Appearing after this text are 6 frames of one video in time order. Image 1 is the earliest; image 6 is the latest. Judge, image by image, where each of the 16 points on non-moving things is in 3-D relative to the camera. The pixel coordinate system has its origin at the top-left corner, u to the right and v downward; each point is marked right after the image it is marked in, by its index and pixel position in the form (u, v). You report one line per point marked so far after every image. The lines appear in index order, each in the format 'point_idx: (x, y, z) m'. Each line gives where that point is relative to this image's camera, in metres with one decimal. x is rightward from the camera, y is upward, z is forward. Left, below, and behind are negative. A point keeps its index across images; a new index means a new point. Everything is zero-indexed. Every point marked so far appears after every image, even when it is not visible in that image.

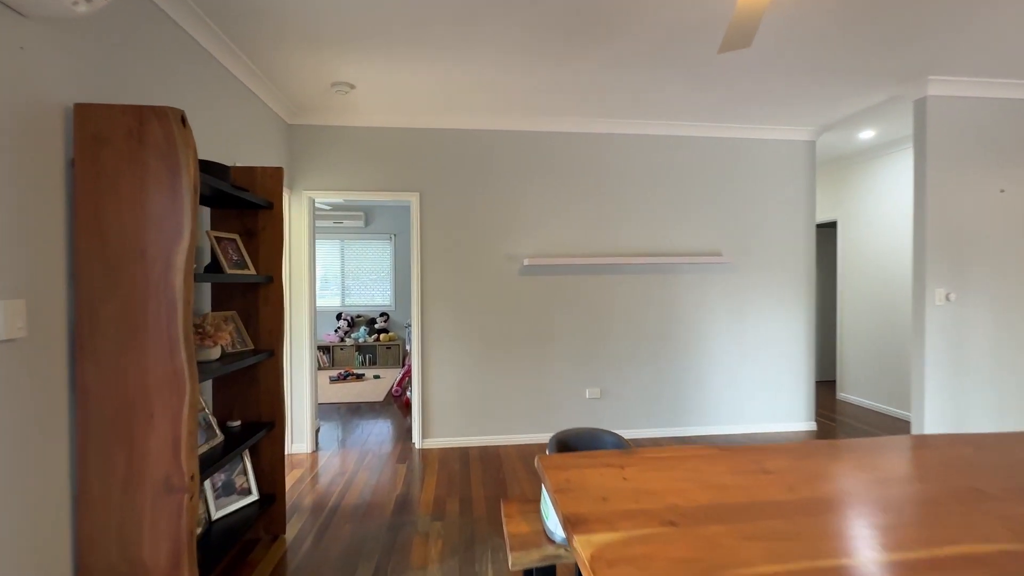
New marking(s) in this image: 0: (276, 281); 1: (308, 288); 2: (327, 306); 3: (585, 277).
0: (-1.2, 0.0, +2.4) m
1: (-1.6, 0.0, +3.7) m
2: (-3.0, -0.3, +7.5) m
3: (+0.6, +0.1, +3.9) m
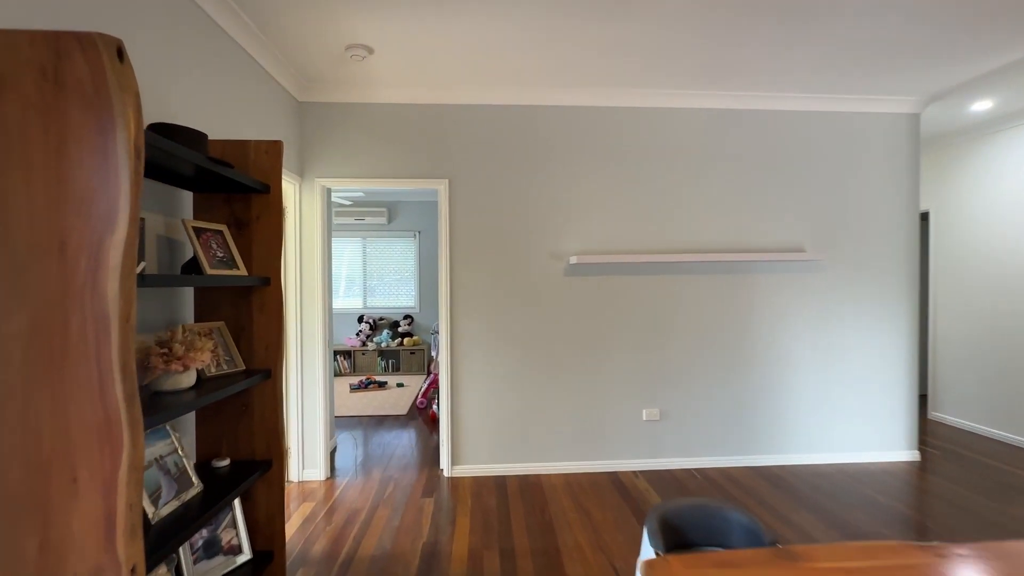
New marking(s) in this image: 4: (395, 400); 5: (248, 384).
0: (-1.0, 0.0, +1.9) m
1: (-1.3, 0.0, +3.2) m
2: (-2.5, -0.3, +7.1) m
3: (+0.9, +0.1, +3.3) m
4: (-1.3, -1.3, +5.3) m
5: (-1.1, -0.4, +1.9) m
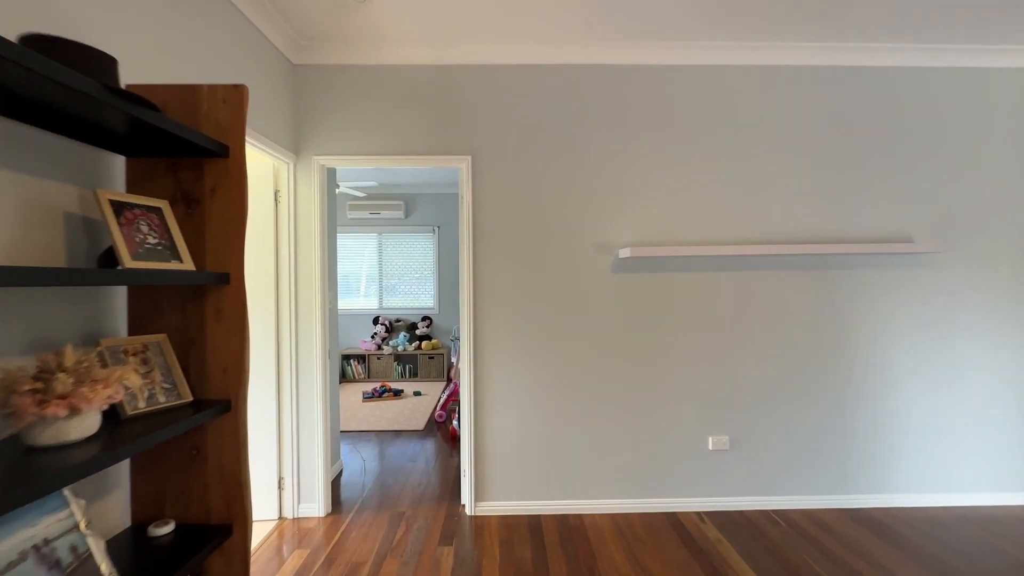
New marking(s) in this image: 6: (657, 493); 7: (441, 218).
0: (-0.8, 0.0, +1.4) m
1: (-1.1, 0.0, +2.7) m
2: (-2.1, -0.3, +6.6) m
3: (+1.1, +0.1, +2.7) m
4: (-1.0, -1.3, +4.8) m
5: (-0.9, -0.4, +1.3) m
6: (+0.9, -1.2, +2.7) m
7: (-1.0, +1.0, +6.6) m
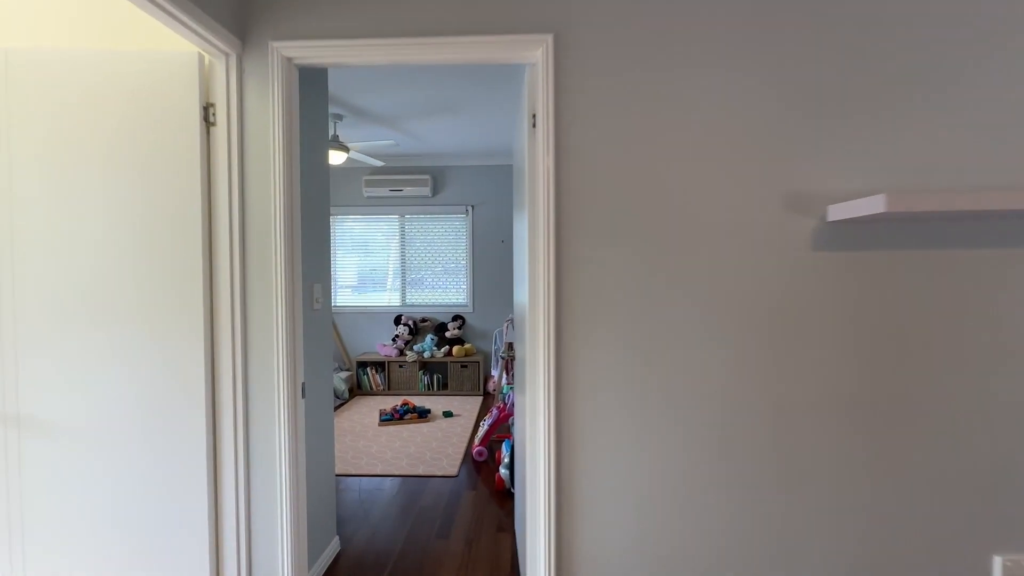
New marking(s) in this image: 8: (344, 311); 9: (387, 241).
0: (-0.6, 0.0, +0.3) m
1: (-0.7, 0.0, +1.5) m
2: (-1.5, -0.2, +5.5) m
3: (+1.5, +0.1, +1.4) m
4: (-0.6, -1.2, +3.7) m
5: (-0.6, -0.4, +0.2) m
6: (+1.2, -1.2, +1.5) m
7: (-0.4, +1.1, +5.4) m
8: (-2.0, -0.3, +5.5) m
9: (-1.5, +0.6, +5.5) m
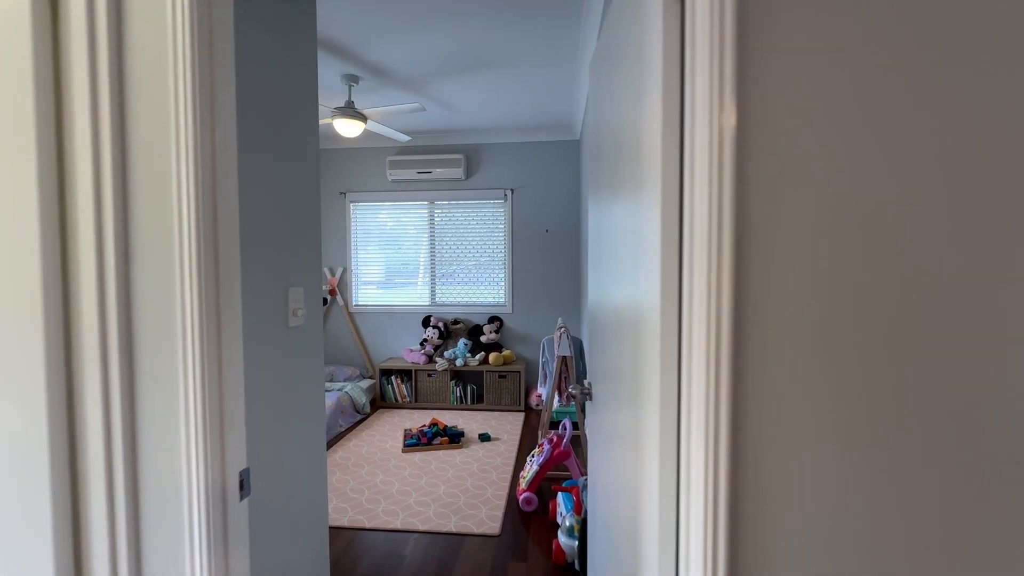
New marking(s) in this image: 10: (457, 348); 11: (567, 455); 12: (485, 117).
0: (-0.4, 0.0, -0.5) m
1: (-0.5, 0.0, +0.8) m
2: (-1.1, -0.2, +4.8) m
3: (+1.7, +0.1, +0.6) m
4: (-0.2, -1.2, +2.9) m
5: (-0.5, -0.4, -0.5) m
6: (+1.4, -1.2, +0.7) m
7: (0.0, +1.1, +4.7) m
8: (-1.5, -0.2, +4.9) m
9: (-1.0, +0.6, +4.8) m
10: (-0.5, -0.6, +4.6) m
11: (+0.3, -0.9, +2.6) m
12: (-0.2, +1.5, +4.2) m
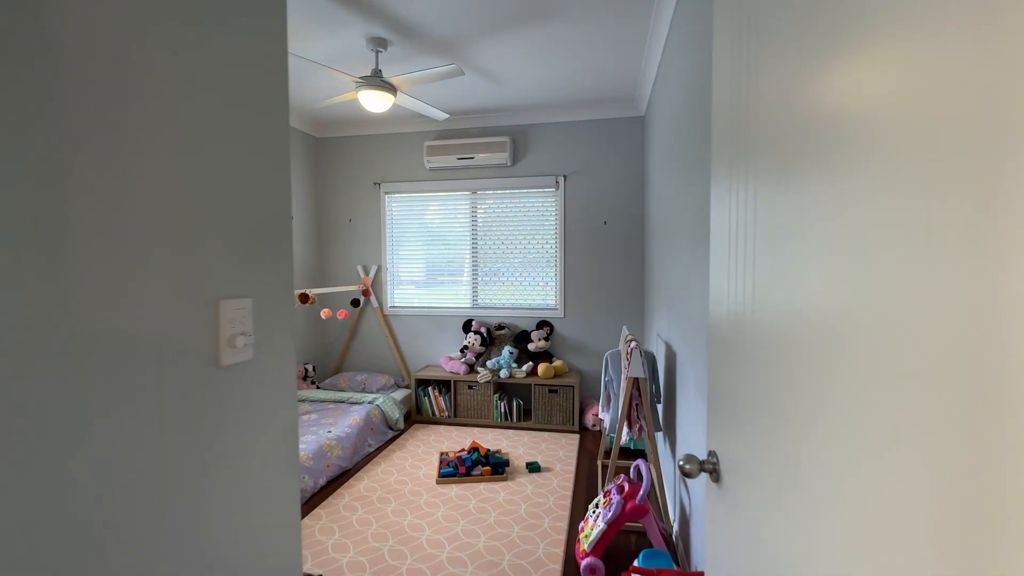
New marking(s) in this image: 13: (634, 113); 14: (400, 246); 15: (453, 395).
0: (-0.5, 0.0, -1.0) m
1: (-0.5, 0.0, +0.3) m
2: (-0.6, -0.2, +4.4) m
3: (+1.7, 0.0, -0.2) m
4: (+0.1, -1.2, +2.4) m
5: (-0.5, -0.4, -1.1) m
6: (+1.5, -1.2, 0.0) m
7: (+0.5, +1.1, +4.1) m
8: (-1.0, -0.2, +4.4) m
9: (-0.5, +0.6, +4.3) m
10: (-0.1, -0.6, +4.0) m
11: (+0.6, -0.9, +2.0) m
12: (+0.2, +1.5, +3.6) m
13: (+1.0, +1.5, +3.9) m
14: (-1.1, +0.4, +4.4) m
15: (-0.5, -0.9, +4.0) m
